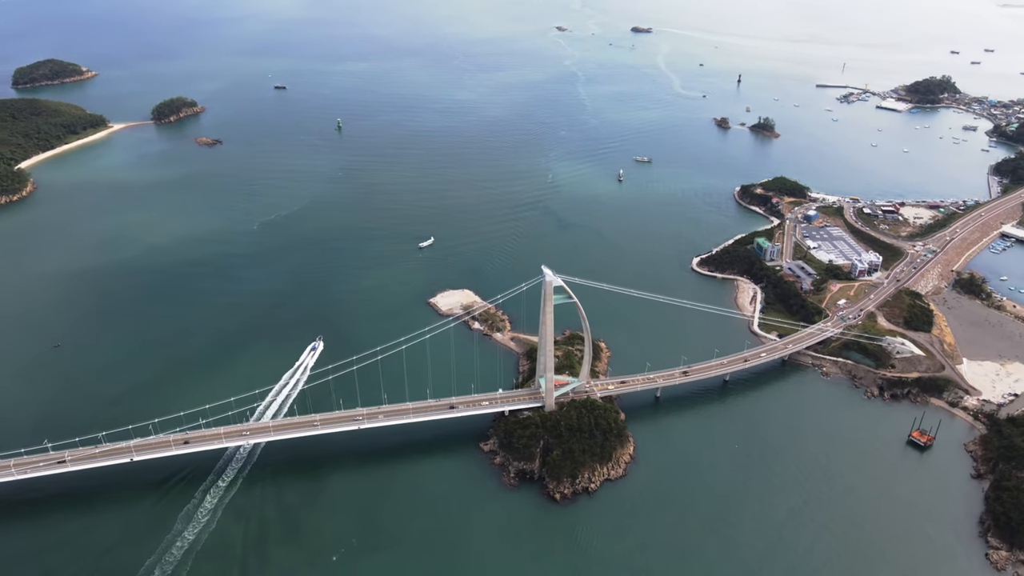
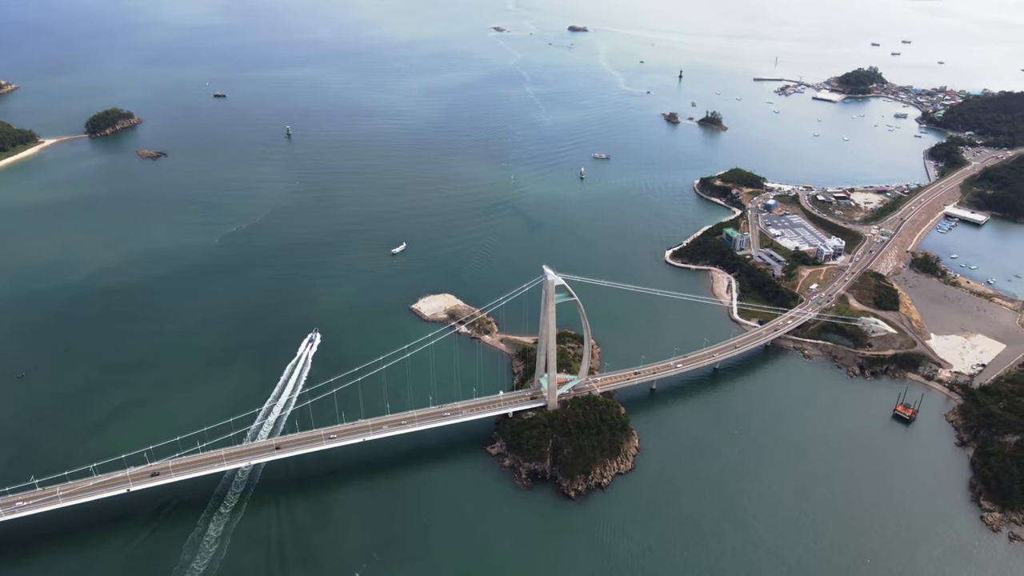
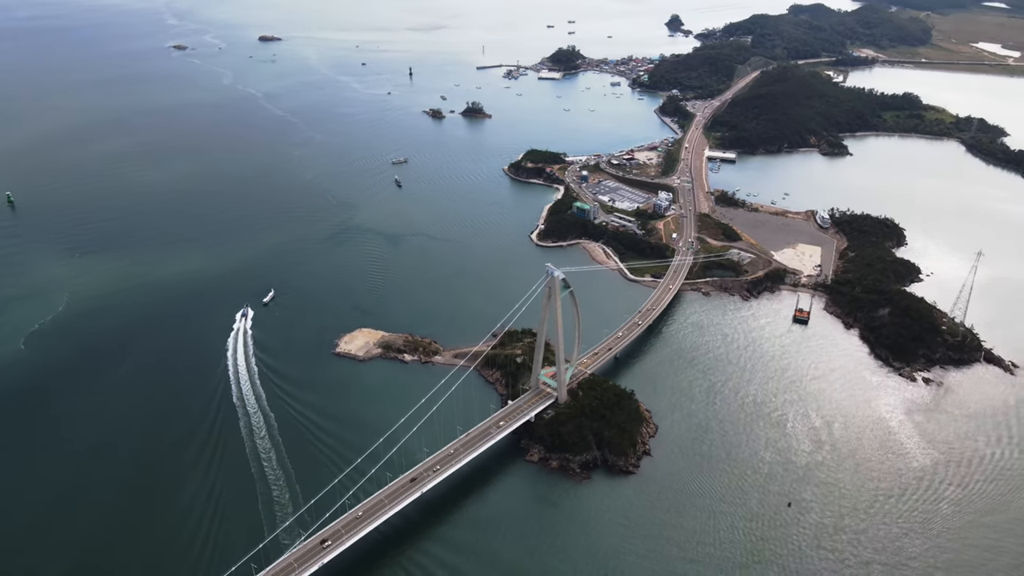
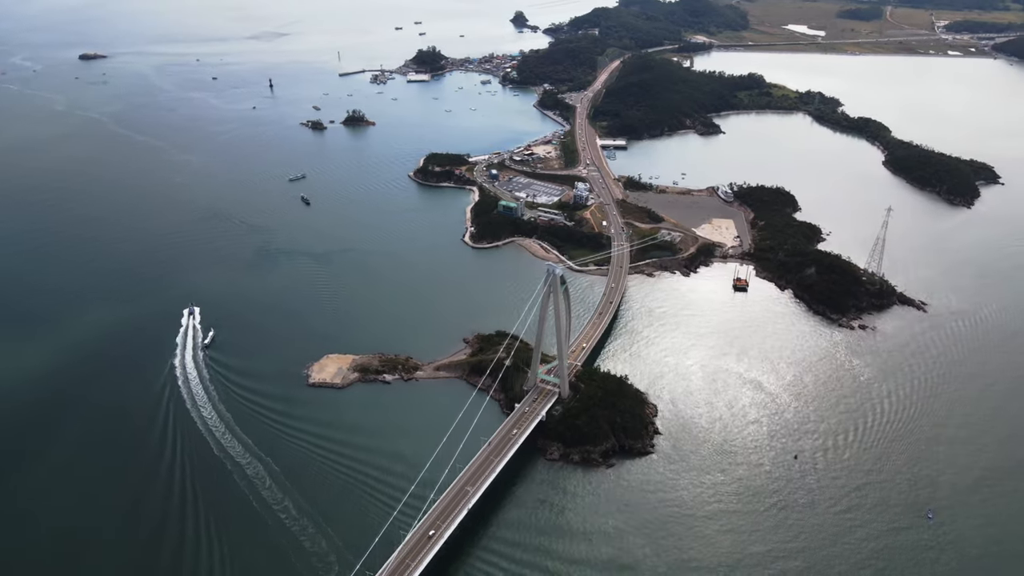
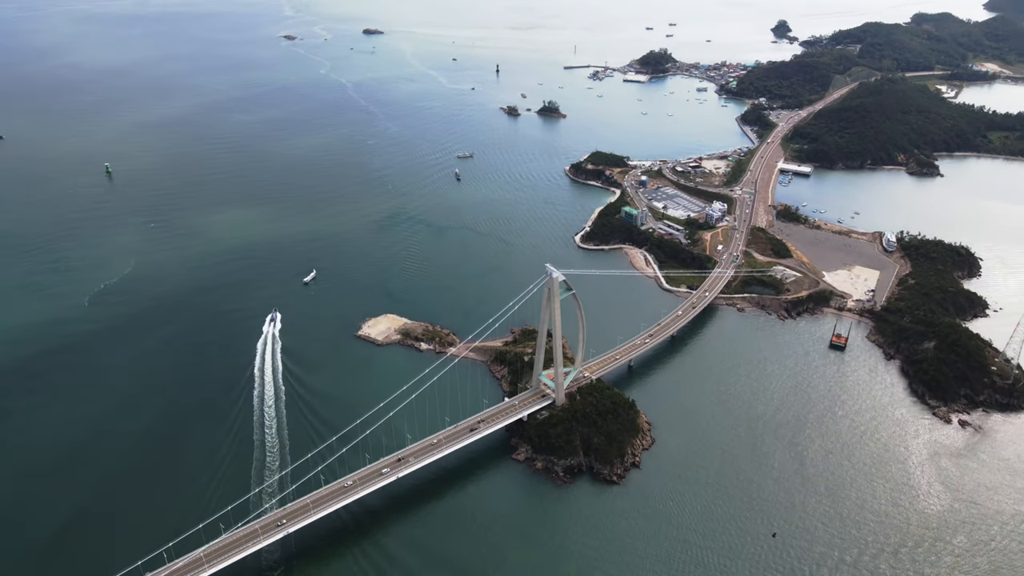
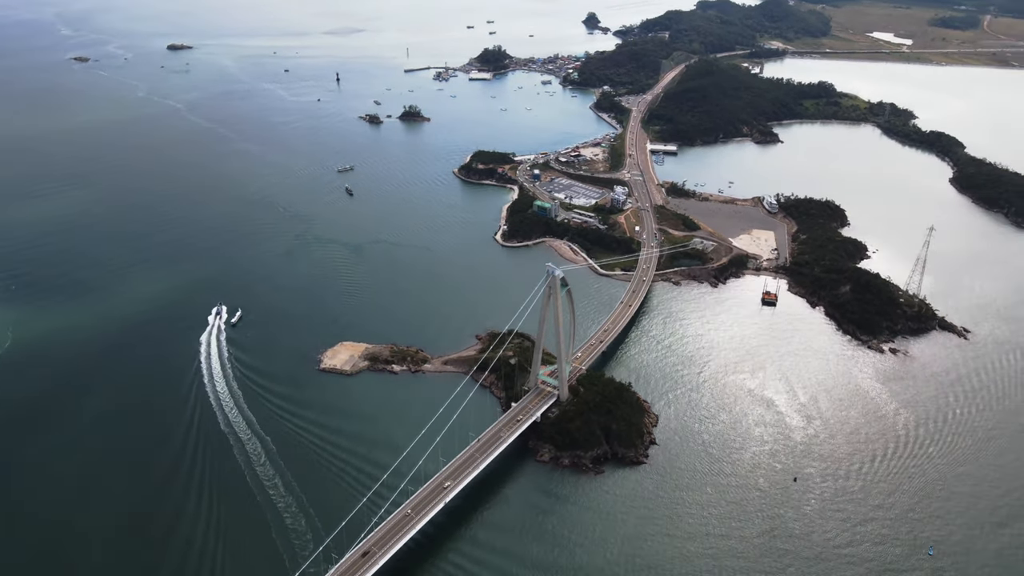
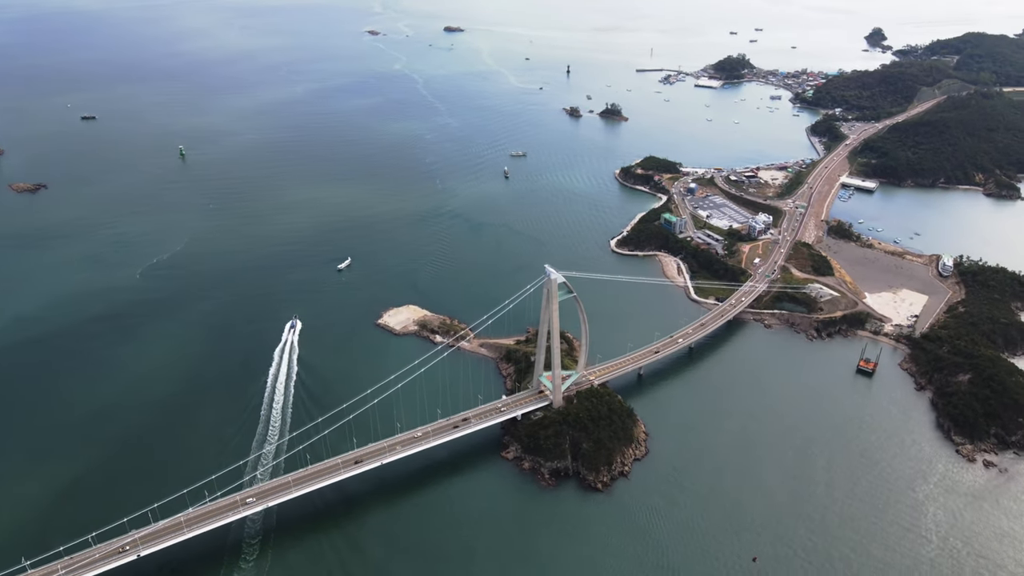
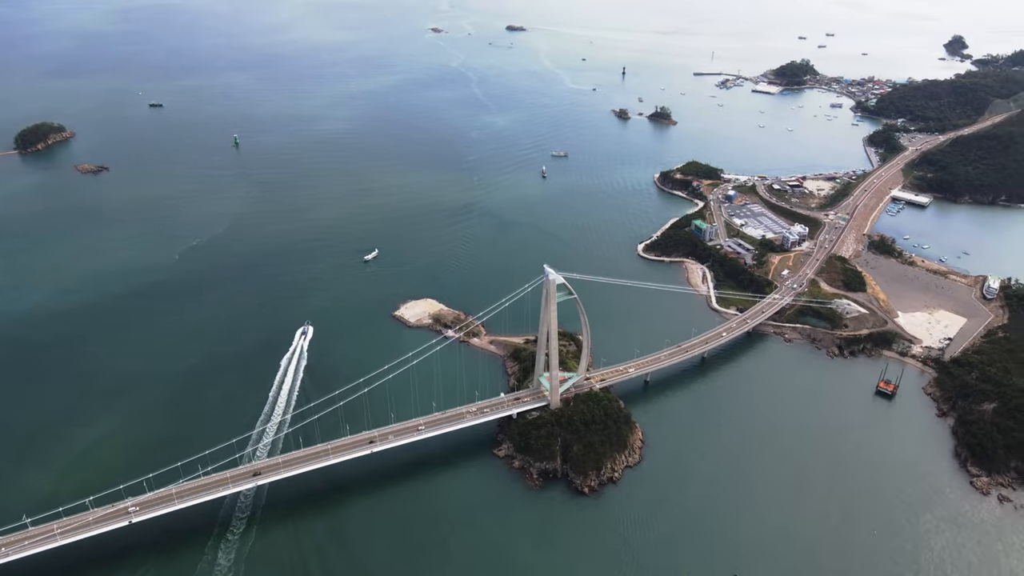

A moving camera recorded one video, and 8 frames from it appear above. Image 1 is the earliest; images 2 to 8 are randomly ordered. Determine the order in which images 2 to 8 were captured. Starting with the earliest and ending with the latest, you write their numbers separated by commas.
2, 8, 7, 5, 3, 6, 4
